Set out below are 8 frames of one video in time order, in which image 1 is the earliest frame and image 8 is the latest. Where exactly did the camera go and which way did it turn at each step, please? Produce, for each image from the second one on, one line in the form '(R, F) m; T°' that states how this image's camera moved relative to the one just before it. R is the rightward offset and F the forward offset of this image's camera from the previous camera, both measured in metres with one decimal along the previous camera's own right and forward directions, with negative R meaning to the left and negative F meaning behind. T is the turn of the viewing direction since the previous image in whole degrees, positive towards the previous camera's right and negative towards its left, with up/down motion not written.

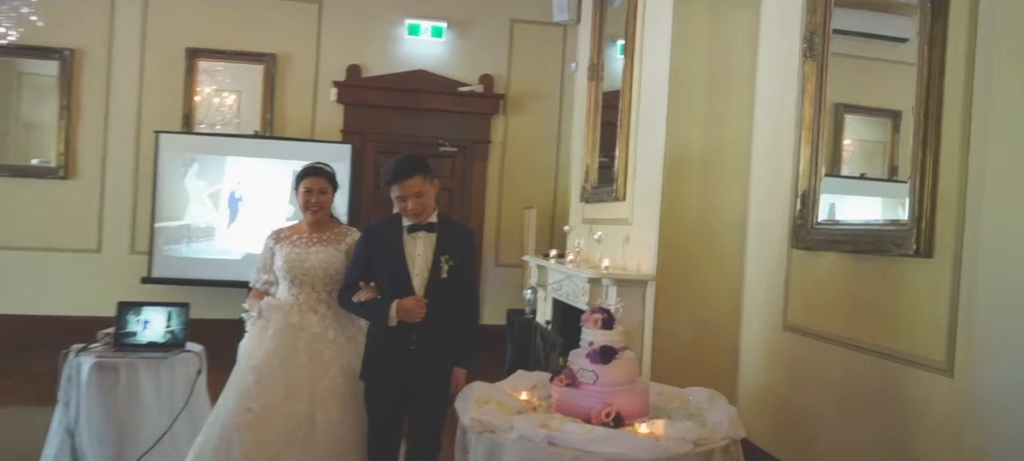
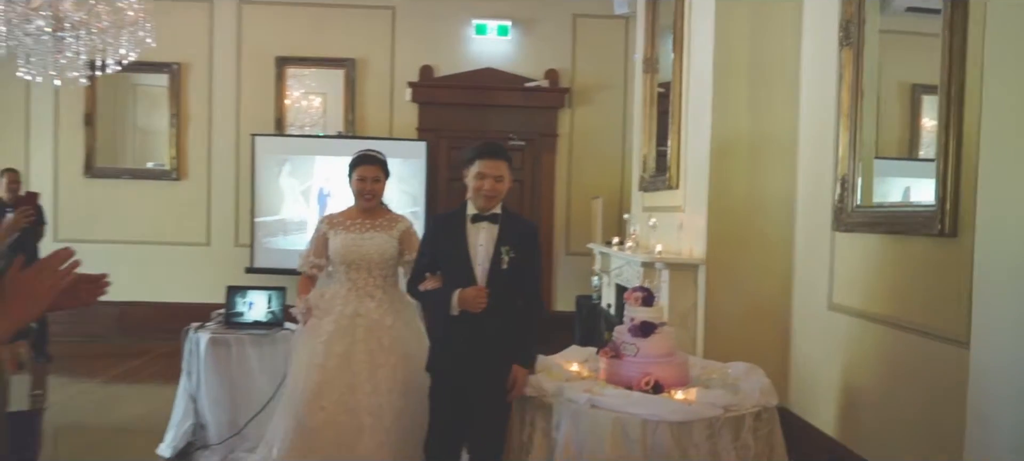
(+0.1, -0.3) m; -6°
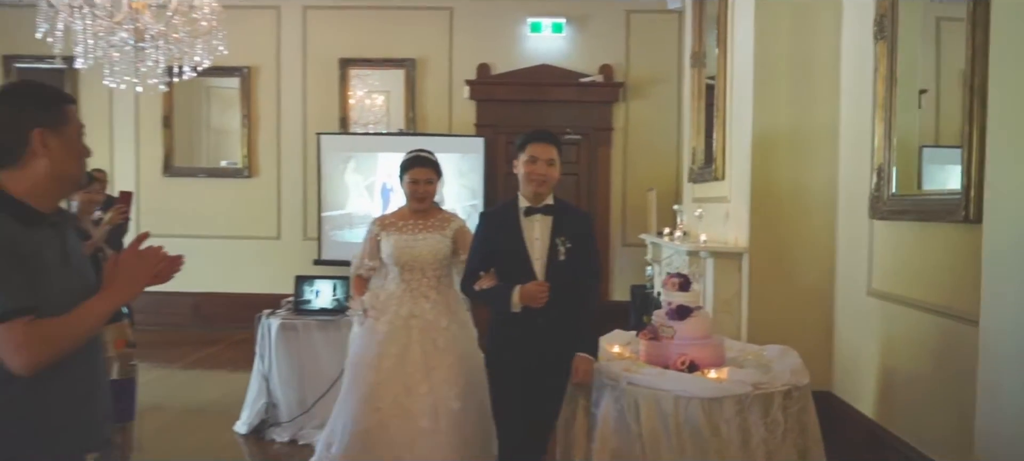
(+0.1, -0.2) m; -5°
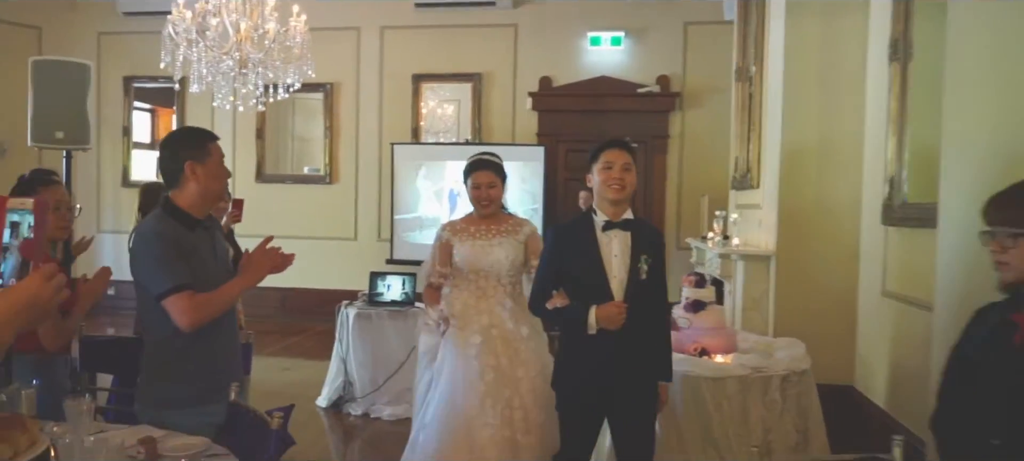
(+0.1, -0.4) m; -5°
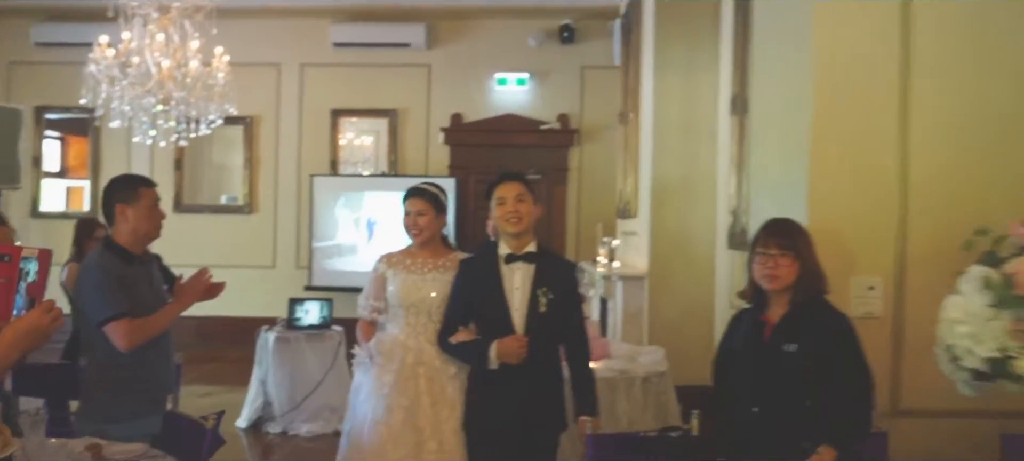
(+0.1, -0.5) m; +6°
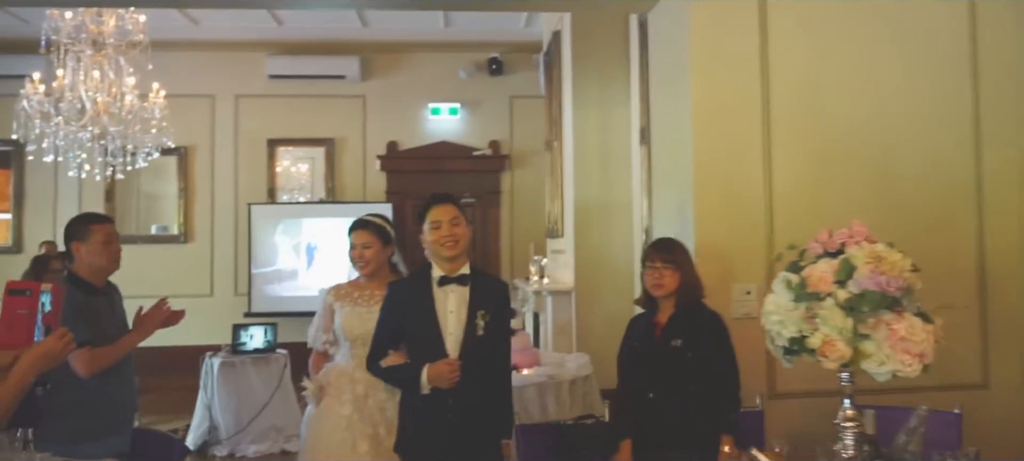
(0.0, -0.4) m; +5°
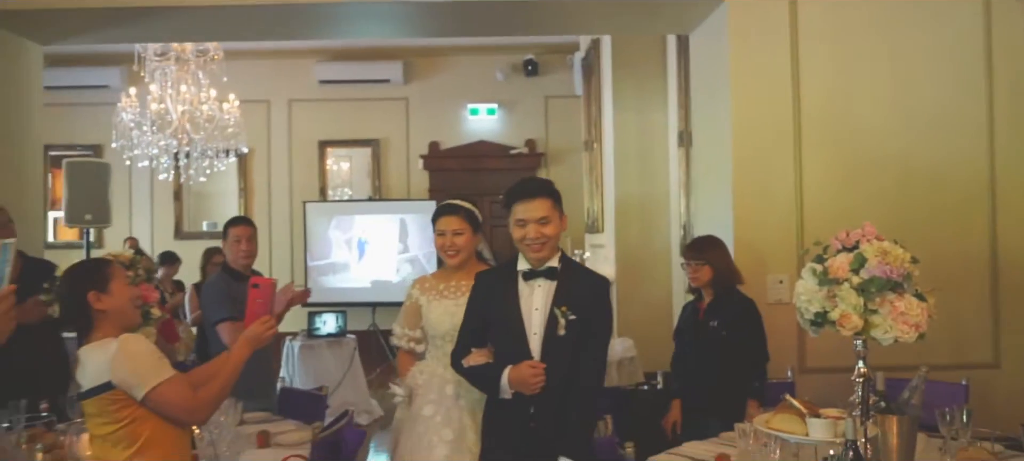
(-0.2, -0.5) m; -1°
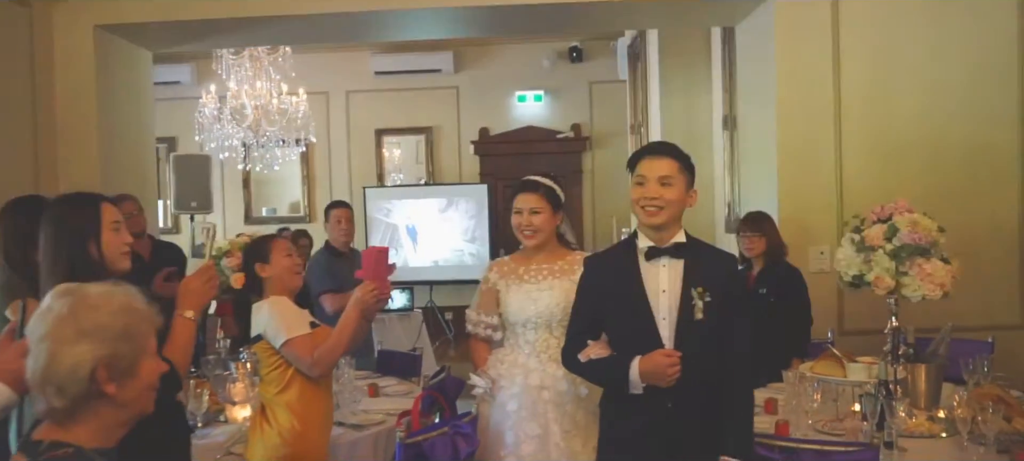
(-0.1, -0.4) m; -3°
